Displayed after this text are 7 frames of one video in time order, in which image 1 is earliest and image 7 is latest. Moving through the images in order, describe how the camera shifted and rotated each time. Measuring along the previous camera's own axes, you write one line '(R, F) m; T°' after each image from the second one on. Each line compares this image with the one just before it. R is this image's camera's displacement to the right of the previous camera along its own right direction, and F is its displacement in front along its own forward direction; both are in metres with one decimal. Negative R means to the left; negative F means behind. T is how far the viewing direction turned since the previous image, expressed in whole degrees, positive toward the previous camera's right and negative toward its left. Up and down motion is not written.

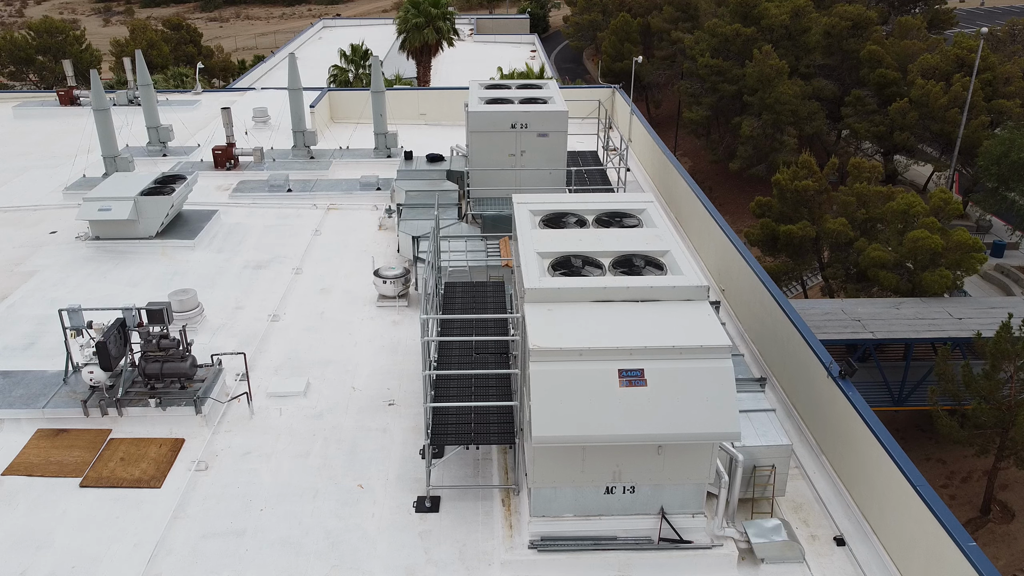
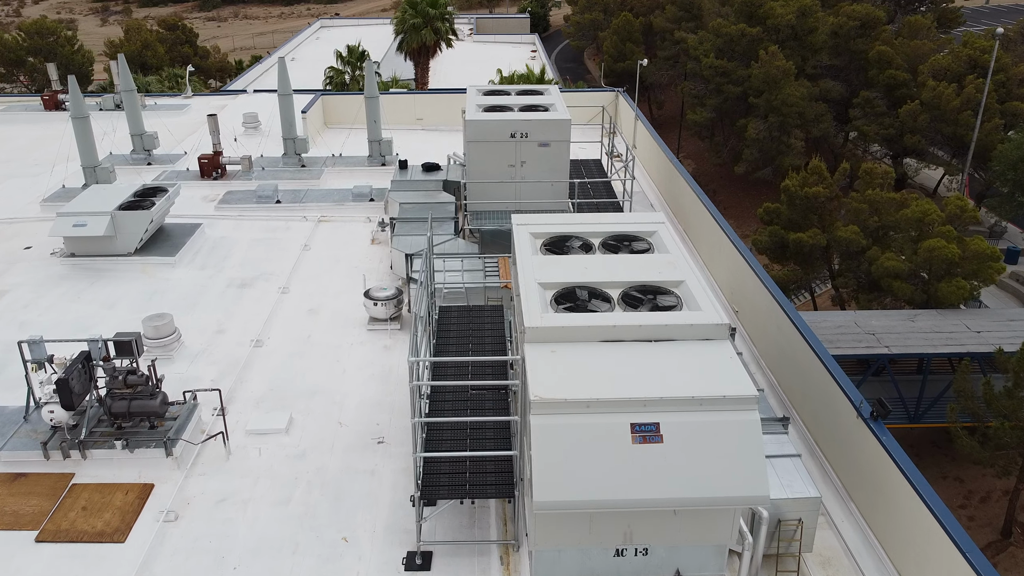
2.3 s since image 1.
(0.0, +0.9) m; 0°
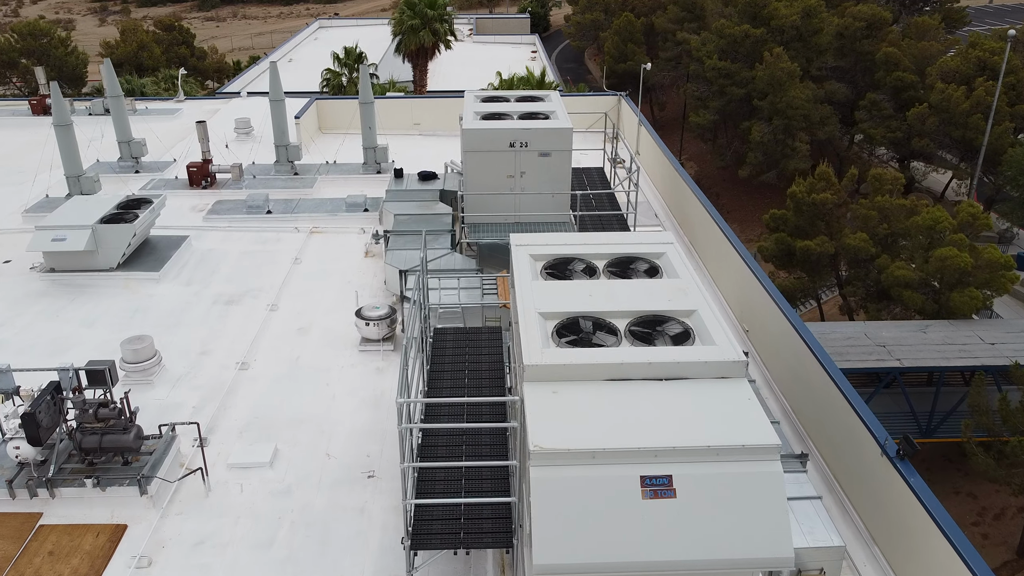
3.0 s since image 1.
(0.0, +0.7) m; 0°
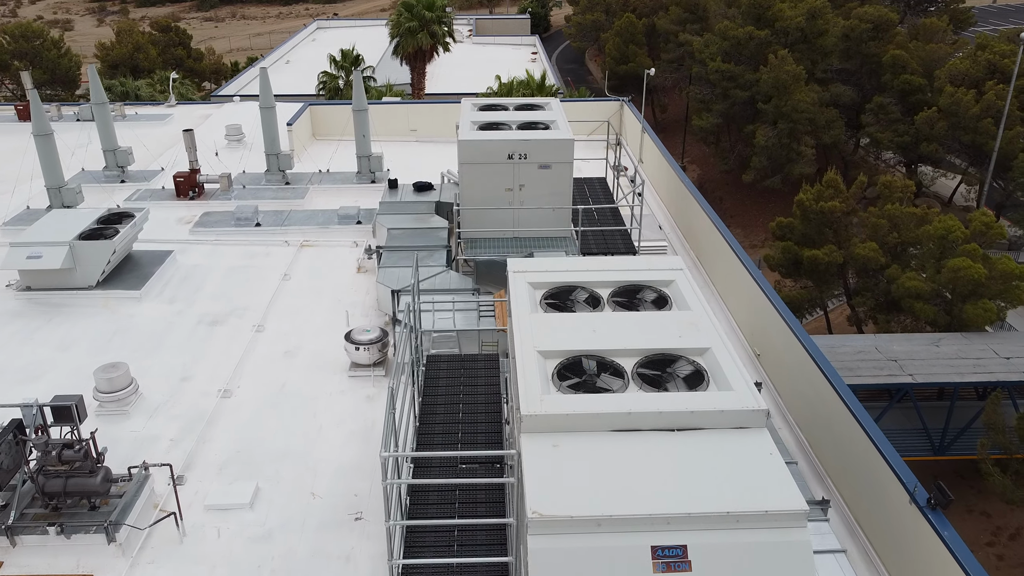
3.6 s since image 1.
(0.0, +0.7) m; 0°
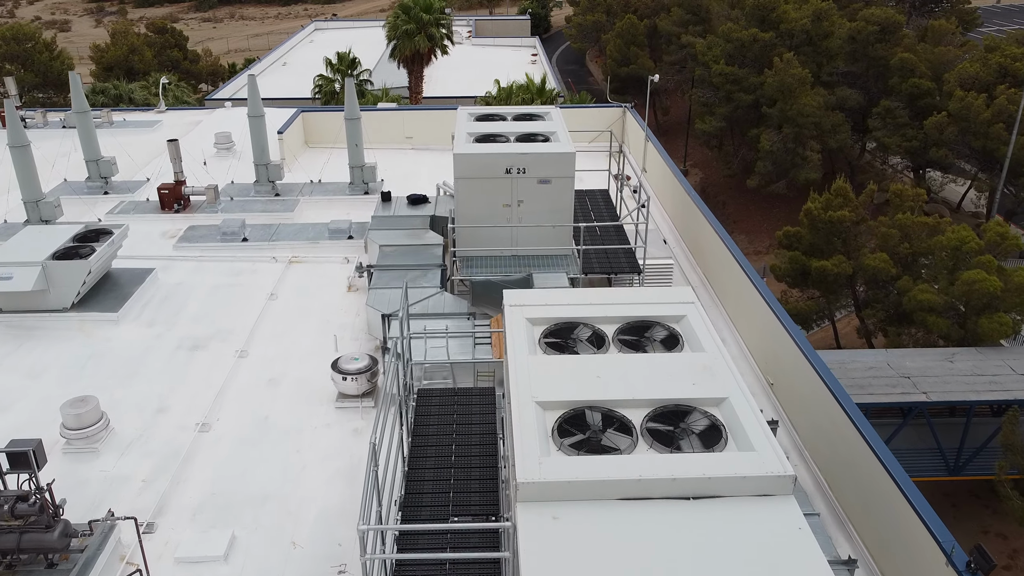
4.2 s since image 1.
(0.0, +0.7) m; 0°
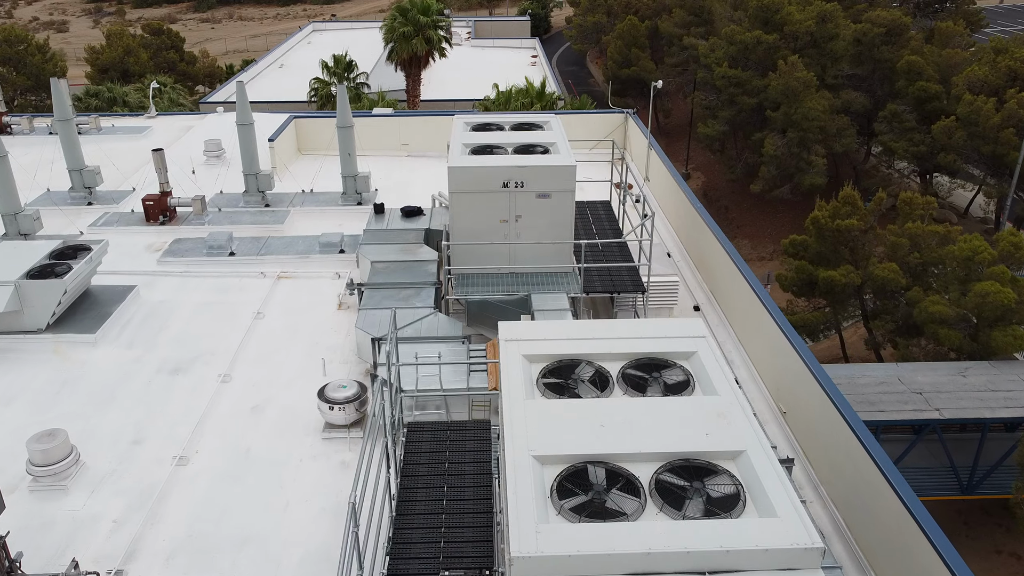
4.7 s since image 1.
(0.0, +0.6) m; 0°
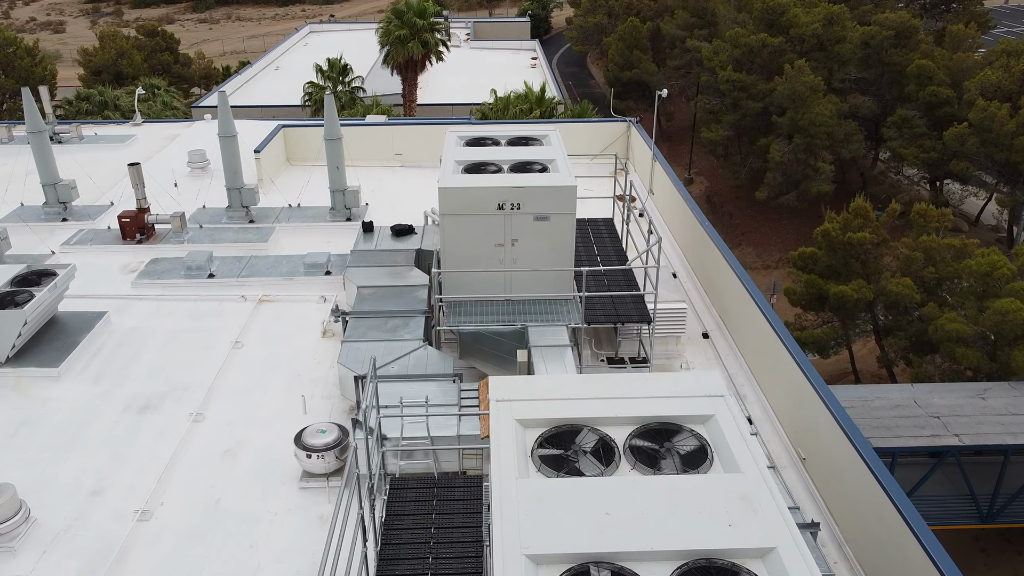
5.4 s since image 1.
(+0.1, +0.9) m; 0°
